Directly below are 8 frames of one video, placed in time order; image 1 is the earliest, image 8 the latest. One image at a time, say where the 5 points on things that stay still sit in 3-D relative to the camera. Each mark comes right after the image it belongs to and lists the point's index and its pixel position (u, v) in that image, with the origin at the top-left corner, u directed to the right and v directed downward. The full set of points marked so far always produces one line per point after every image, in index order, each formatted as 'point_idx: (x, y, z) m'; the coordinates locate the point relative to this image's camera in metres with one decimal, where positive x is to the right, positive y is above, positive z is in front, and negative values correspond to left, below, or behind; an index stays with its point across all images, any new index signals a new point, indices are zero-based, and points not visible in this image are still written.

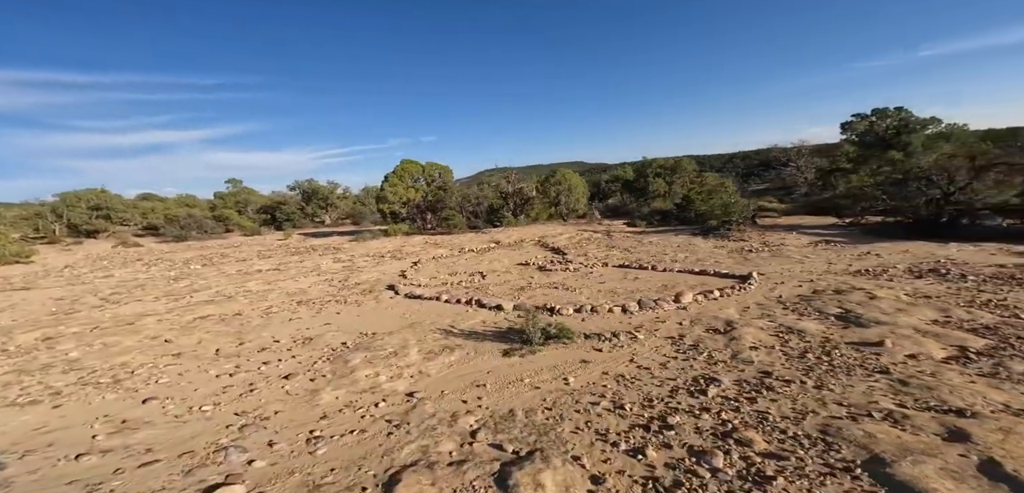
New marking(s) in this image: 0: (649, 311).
0: (+2.9, -1.3, +8.6) m
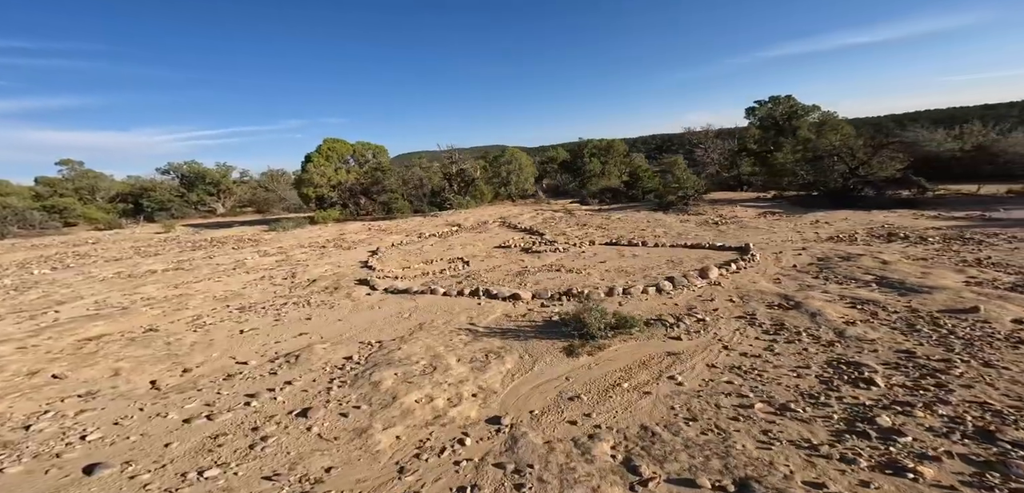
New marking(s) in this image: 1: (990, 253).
0: (+3.4, -0.8, +8.1) m
1: (+10.3, -0.3, +9.1) m
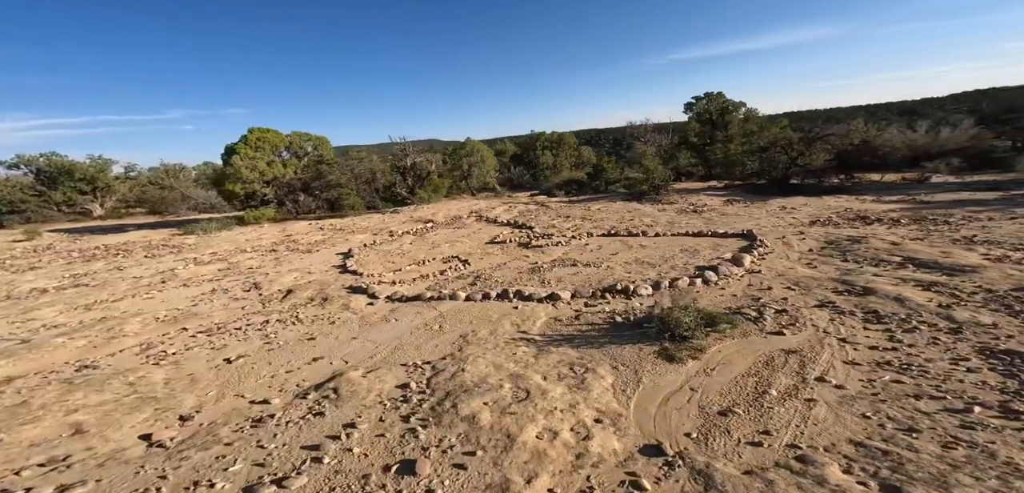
0: (+4.1, -0.6, +7.8) m
1: (+10.7, +0.2, +10.0) m
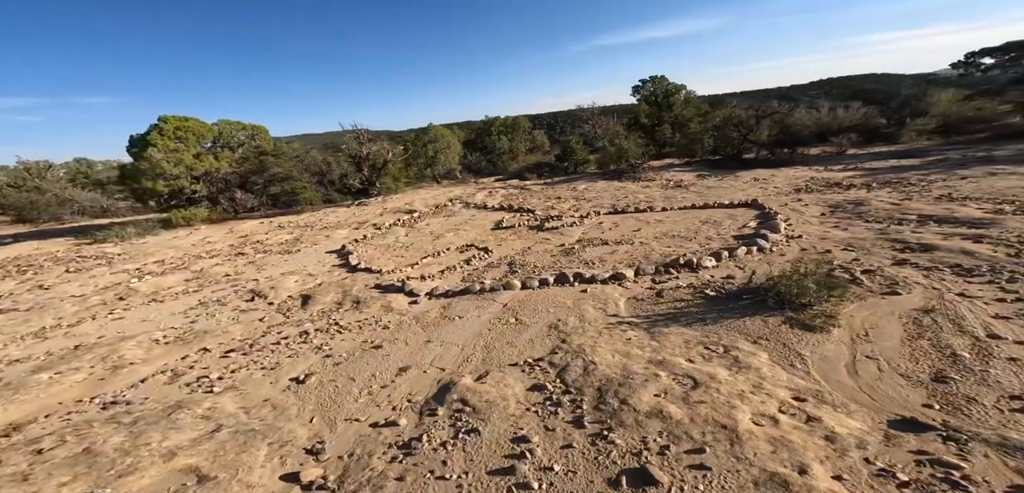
0: (+5.1, 0.0, +7.9) m
1: (+11.1, +1.3, +11.2) m
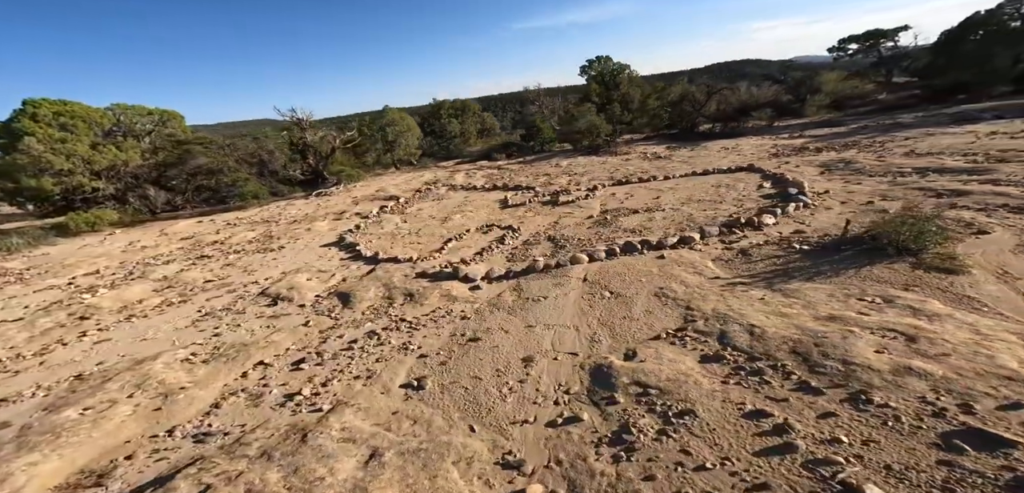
0: (+6.0, +0.8, +8.2) m
1: (+11.3, +2.7, +12.3) m
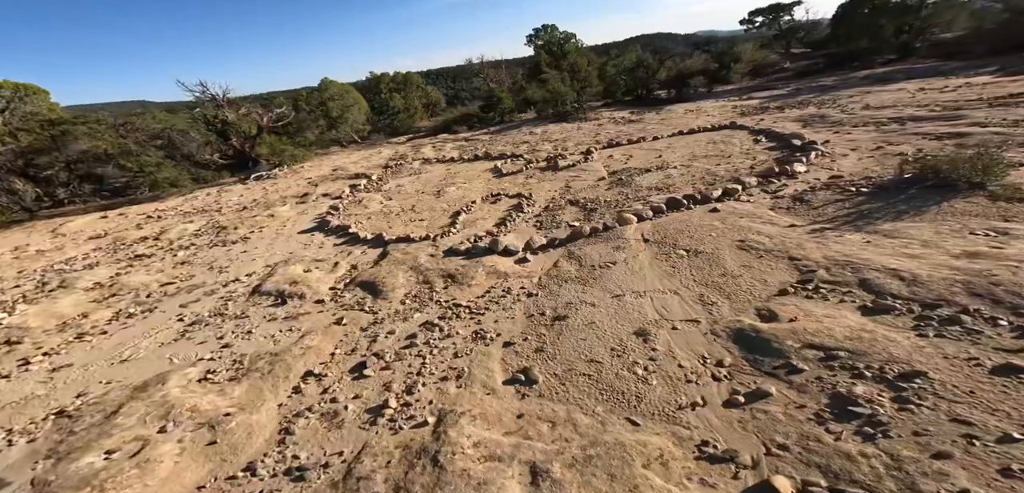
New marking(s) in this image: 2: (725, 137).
0: (+6.3, +1.8, +8.2) m
1: (+10.7, +4.2, +13.0) m
2: (+5.7, +2.9, +11.2) m
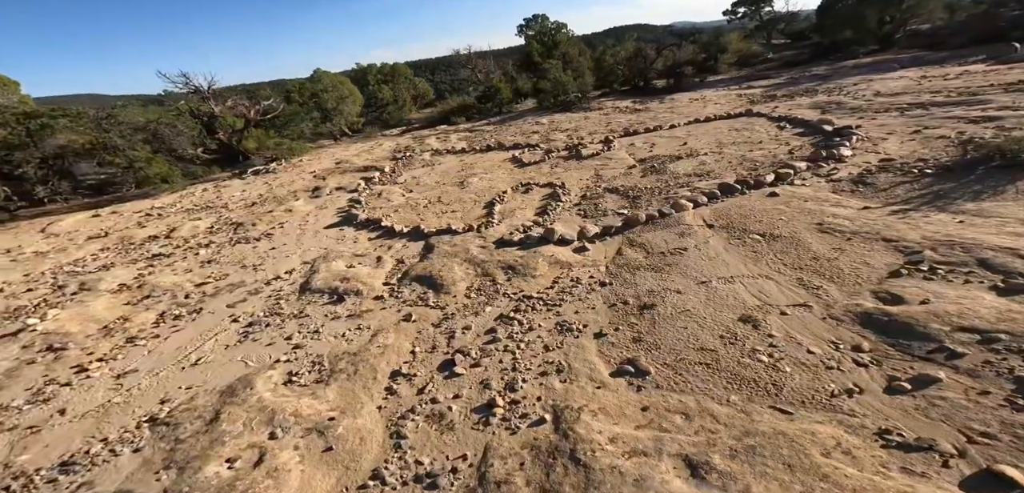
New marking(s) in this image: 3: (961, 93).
0: (+7.0, +2.2, +8.2) m
1: (+11.2, +4.7, +13.2) m
2: (+6.3, +3.2, +11.2) m
3: (+12.0, +4.1, +11.4) m
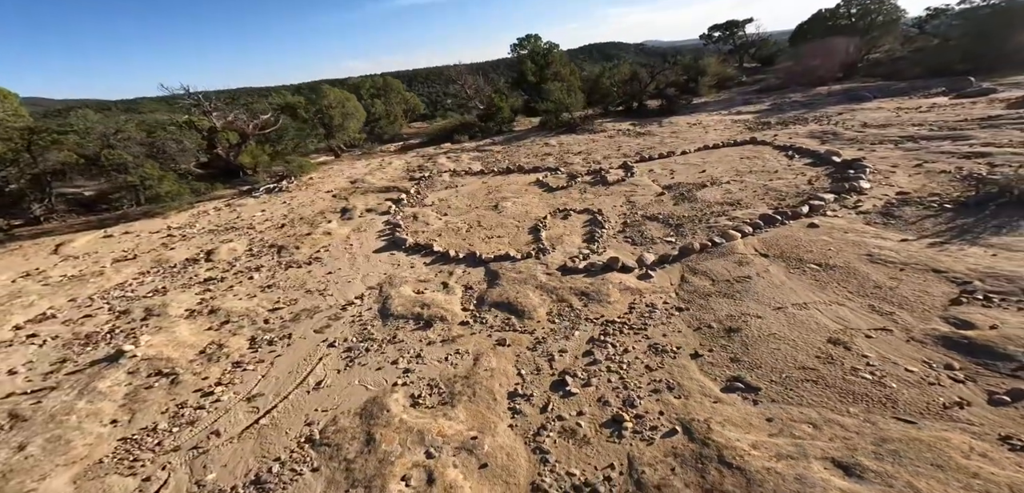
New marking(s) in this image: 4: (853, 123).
0: (+8.0, +1.7, +9.2) m
1: (+11.9, +4.1, +14.4) m
2: (+7.1, +2.7, +12.1) m
3: (+12.8, +3.6, +12.7) m
4: (+12.1, +4.3, +14.8) m
